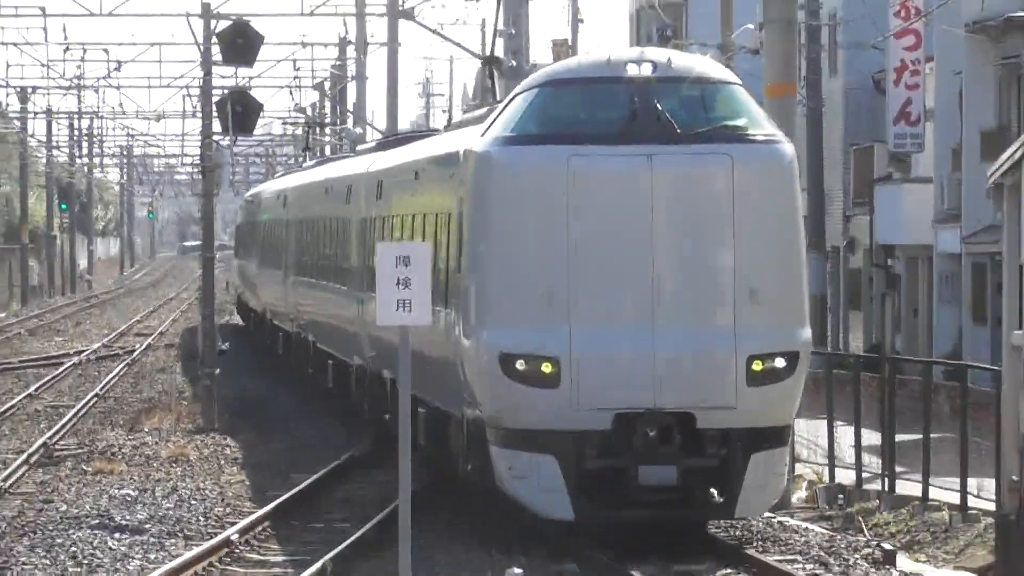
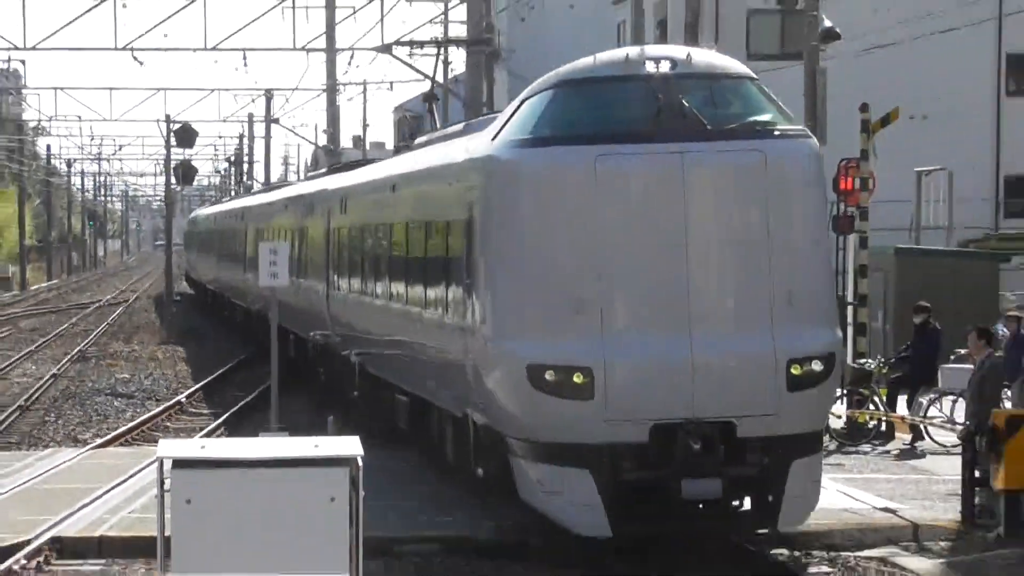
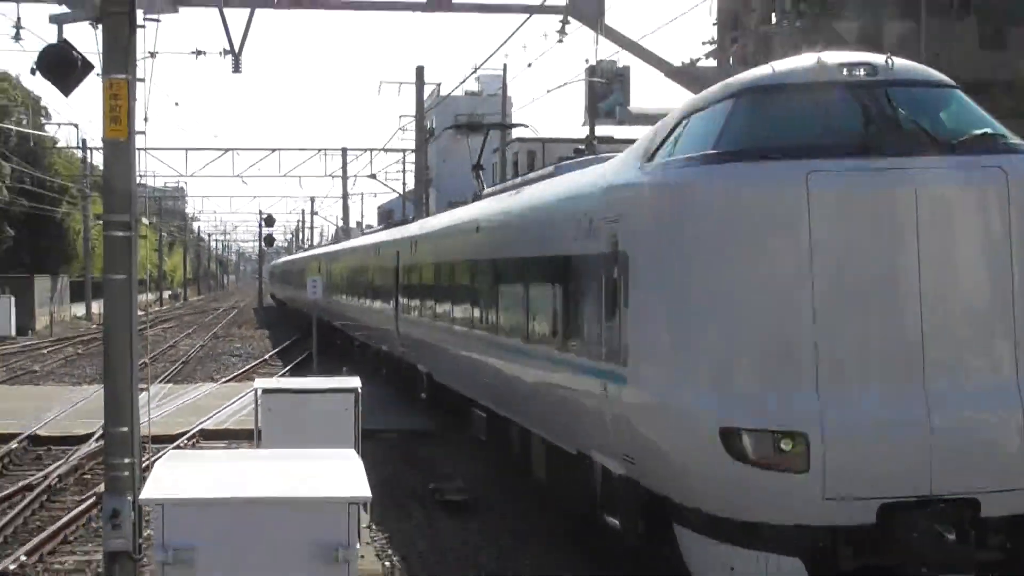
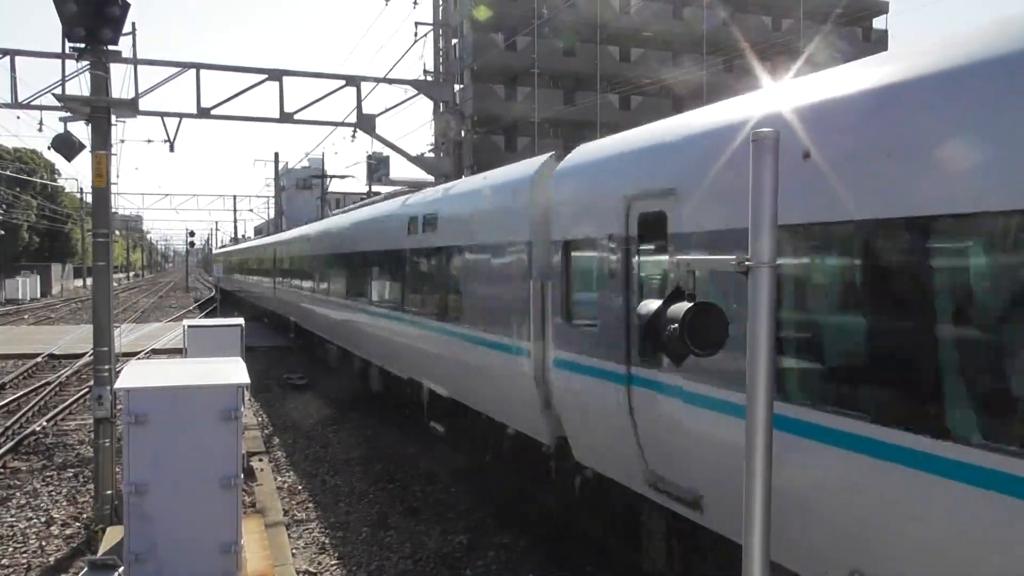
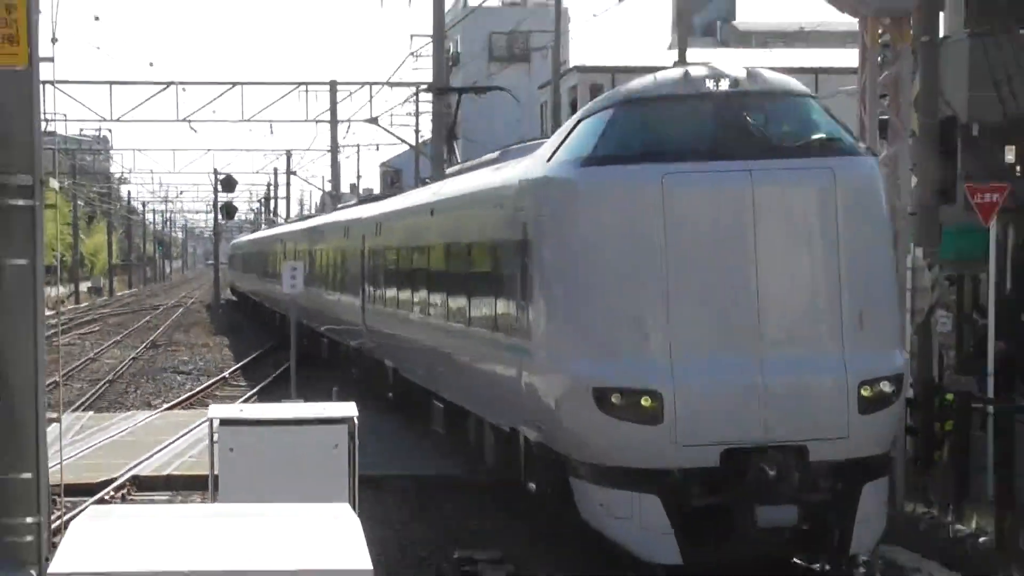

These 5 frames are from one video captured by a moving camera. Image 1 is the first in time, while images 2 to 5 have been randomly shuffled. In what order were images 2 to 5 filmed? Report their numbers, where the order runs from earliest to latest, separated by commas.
2, 5, 3, 4
